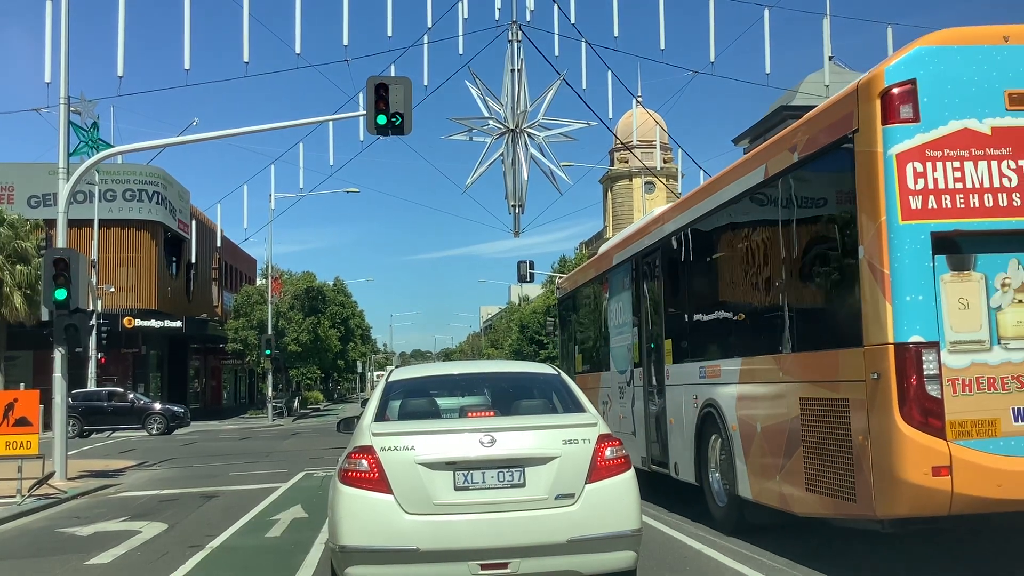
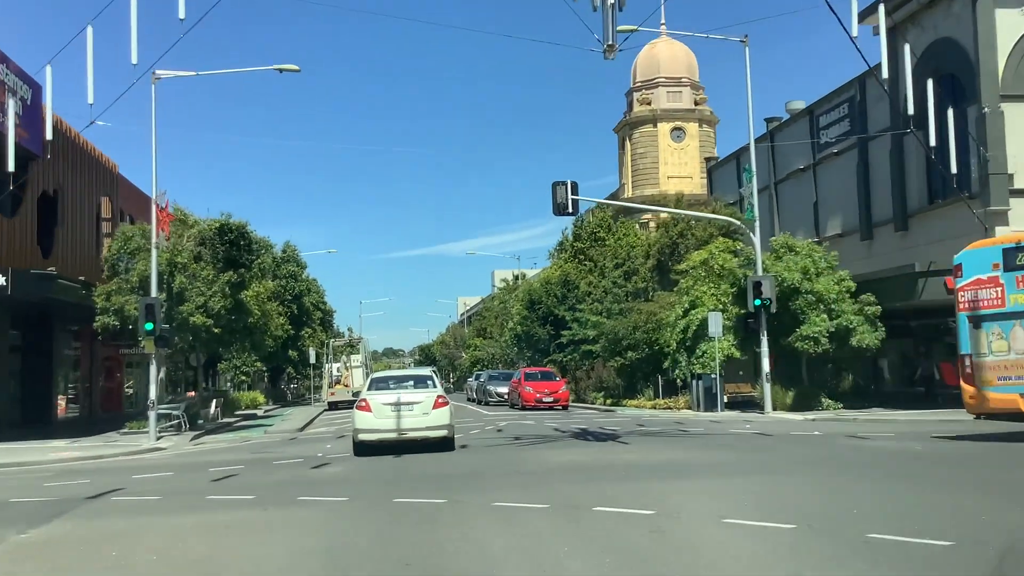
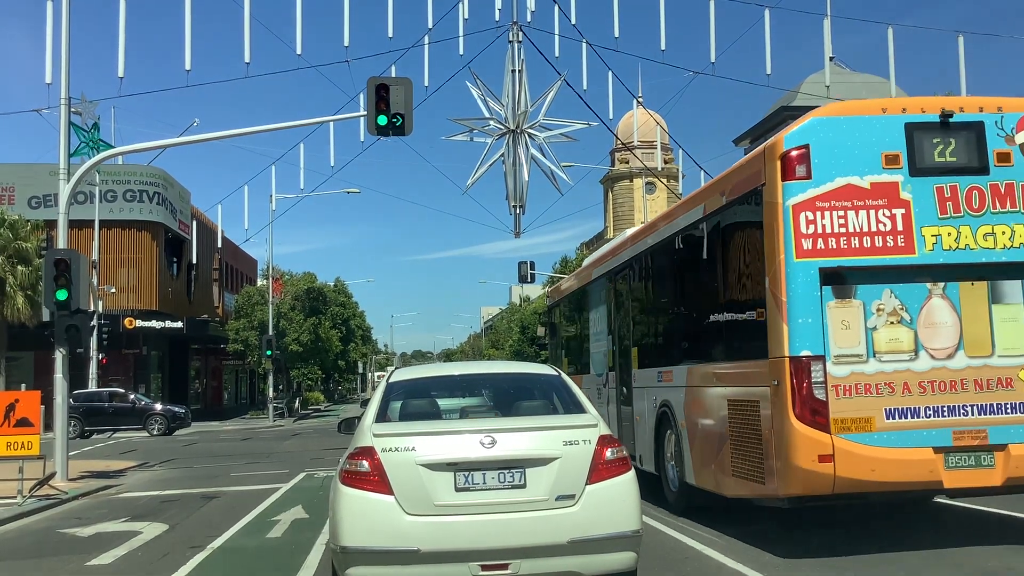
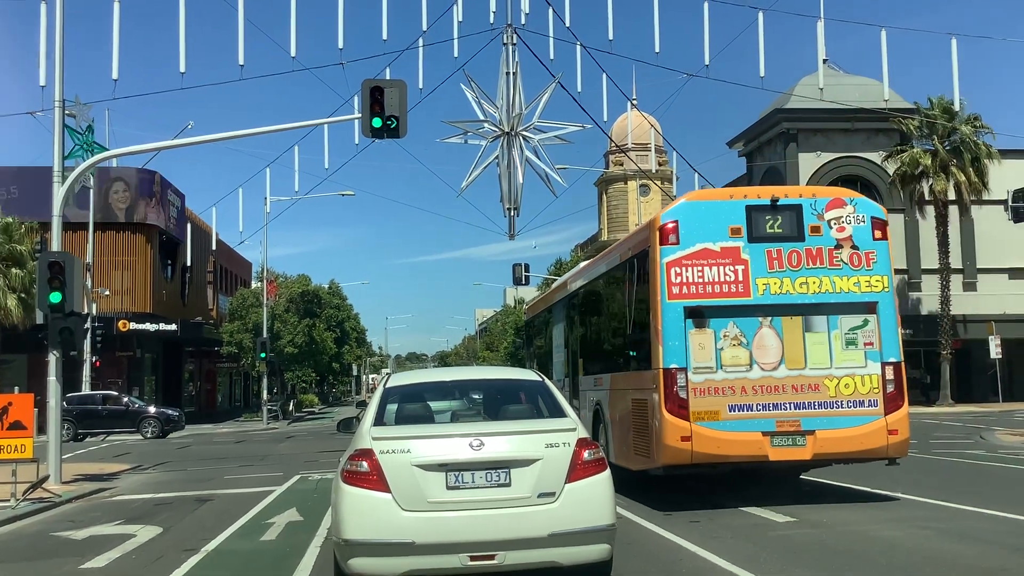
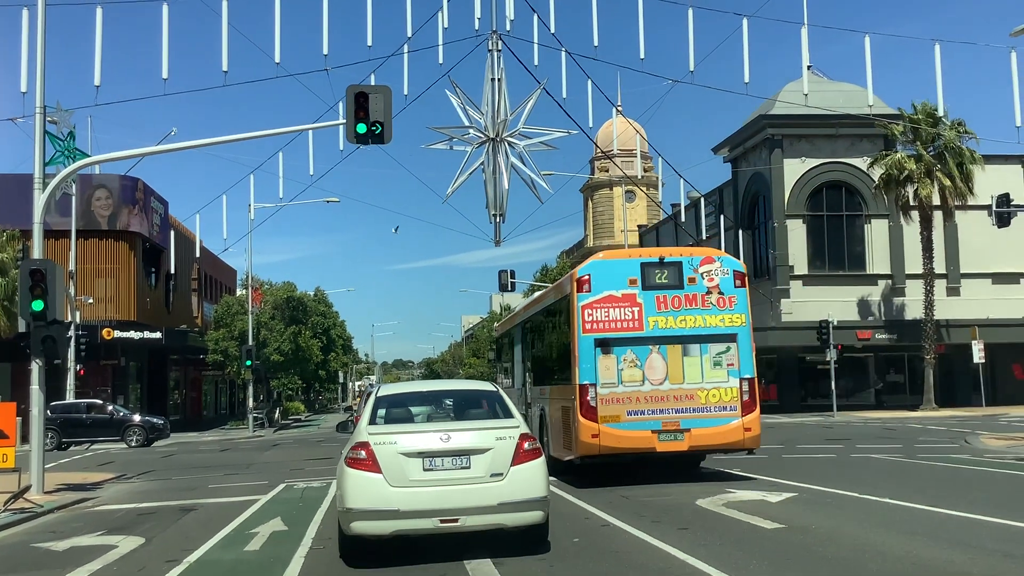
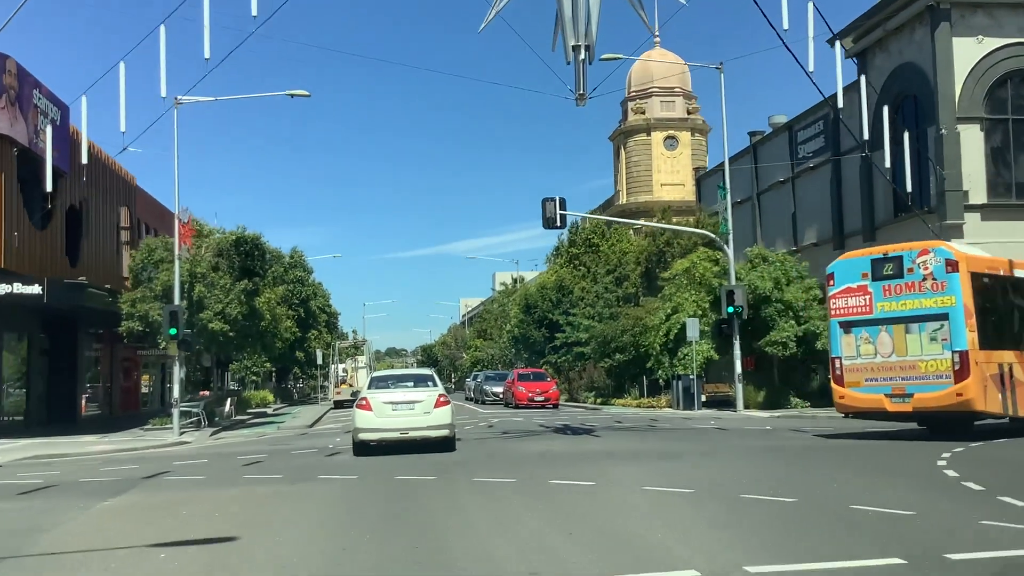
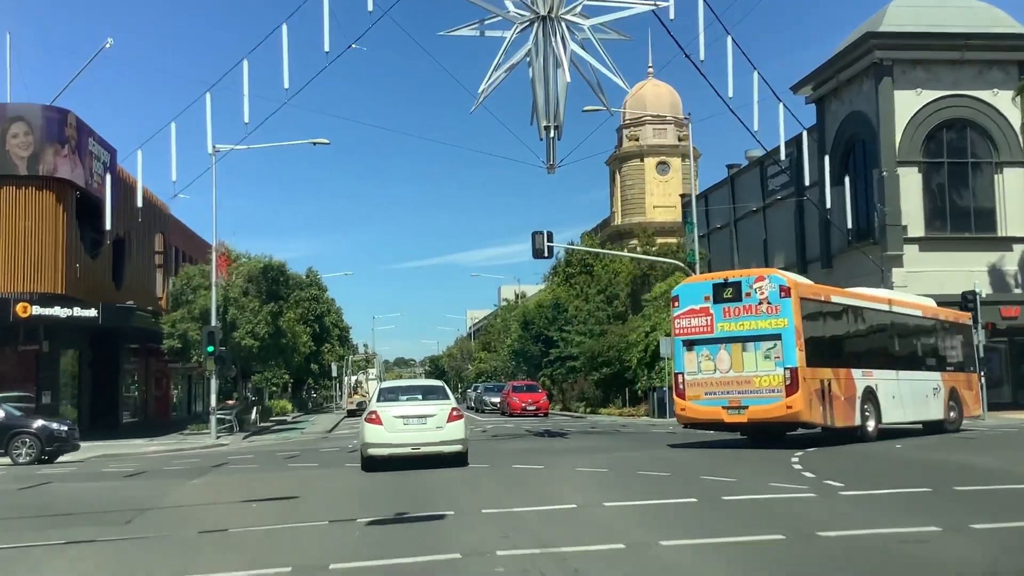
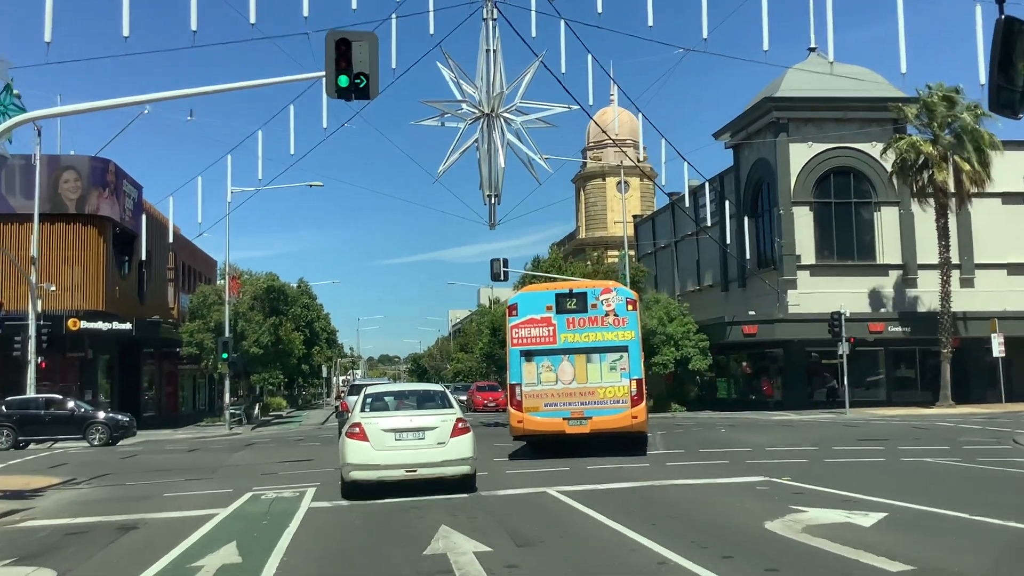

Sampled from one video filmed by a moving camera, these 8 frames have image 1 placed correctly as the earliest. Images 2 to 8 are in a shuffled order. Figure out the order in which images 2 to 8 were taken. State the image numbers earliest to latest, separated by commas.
3, 4, 5, 8, 7, 6, 2
